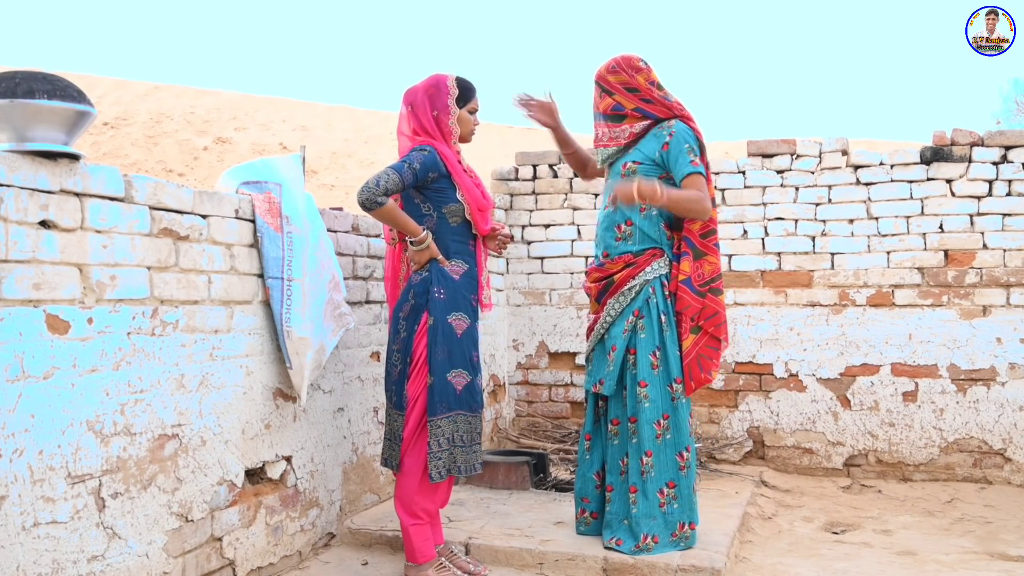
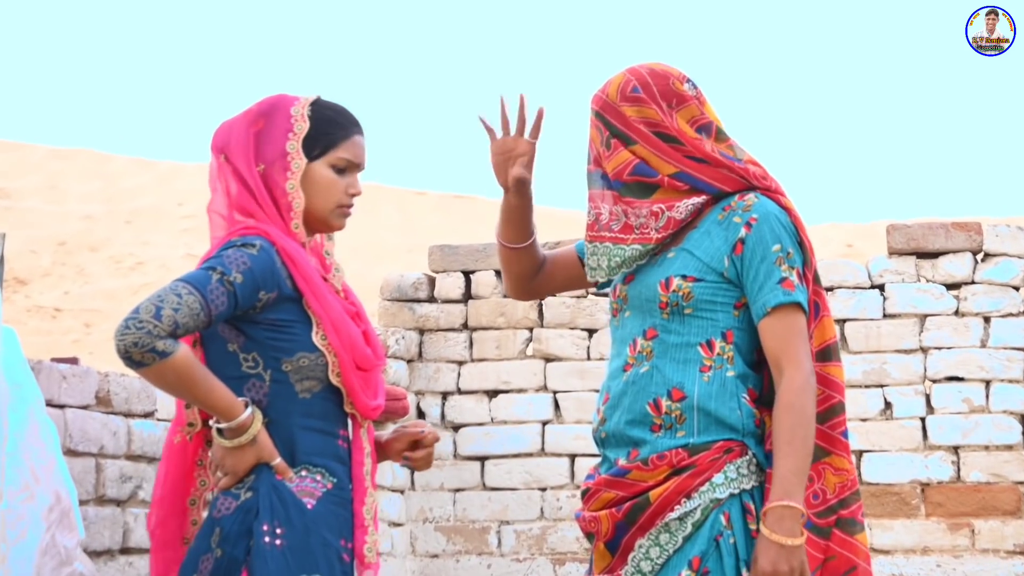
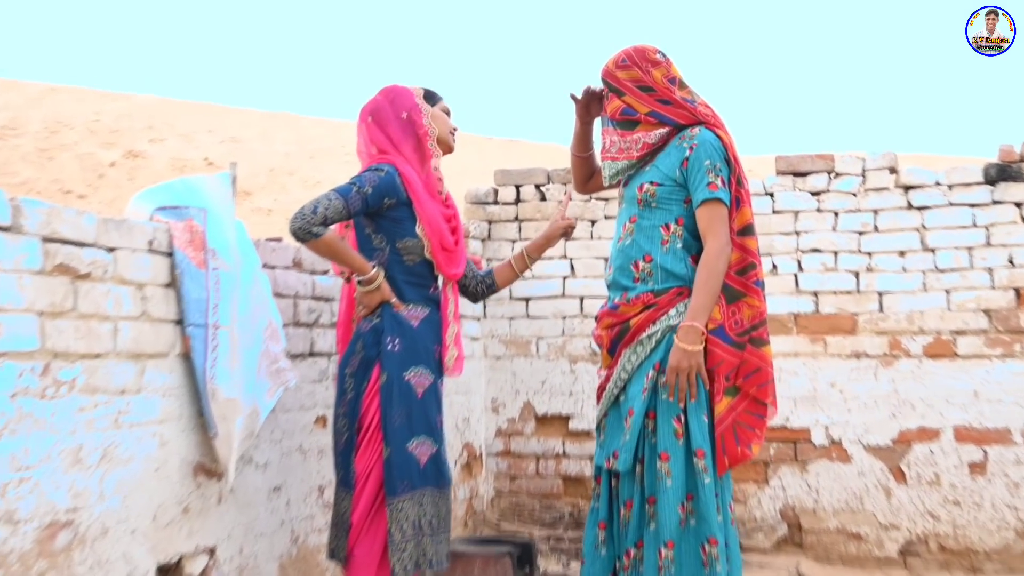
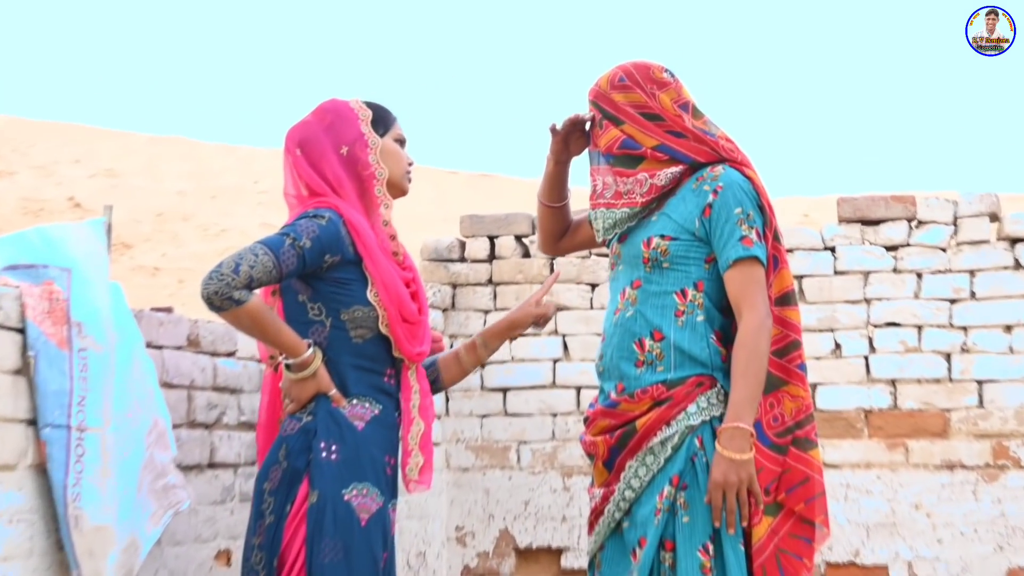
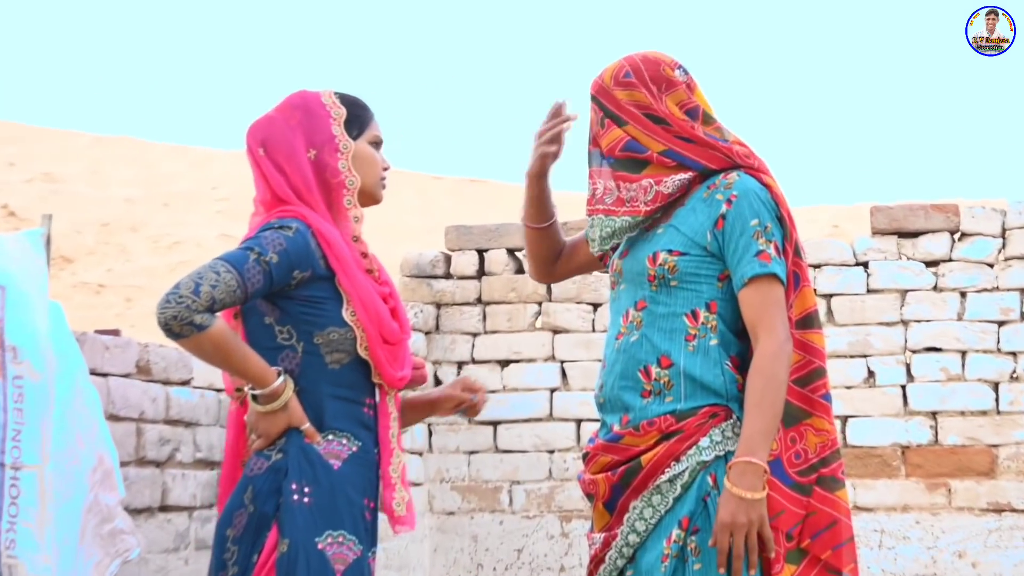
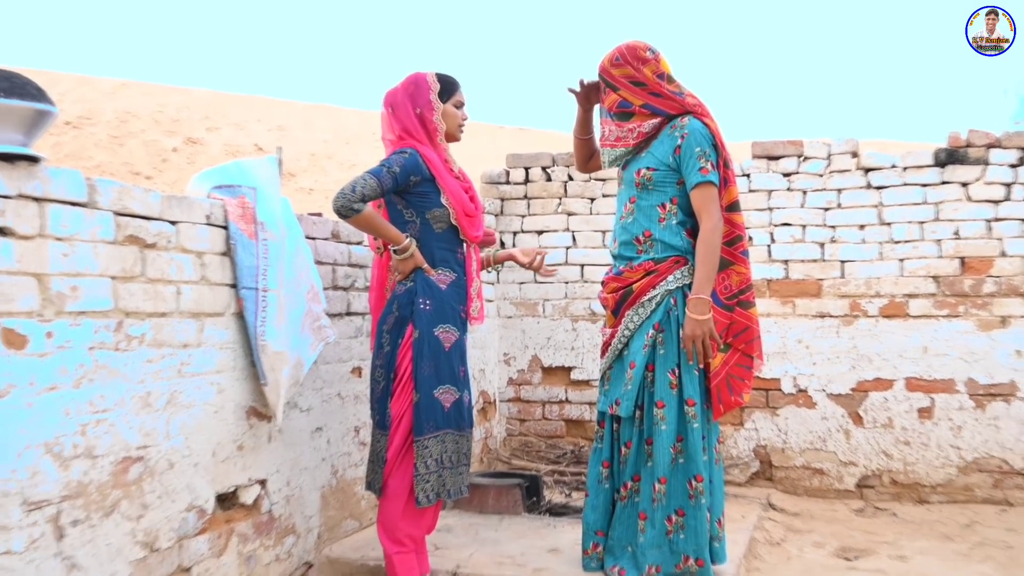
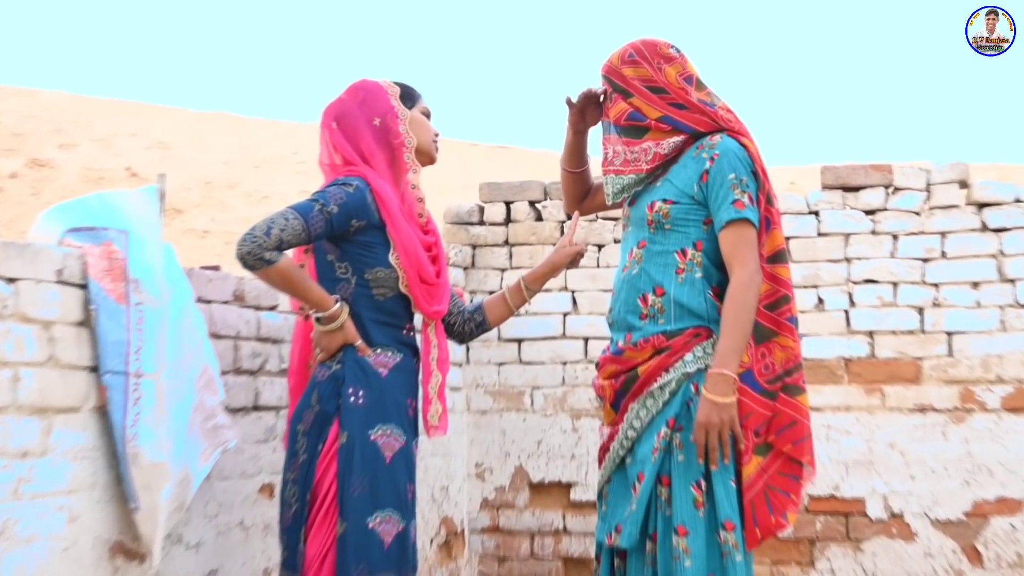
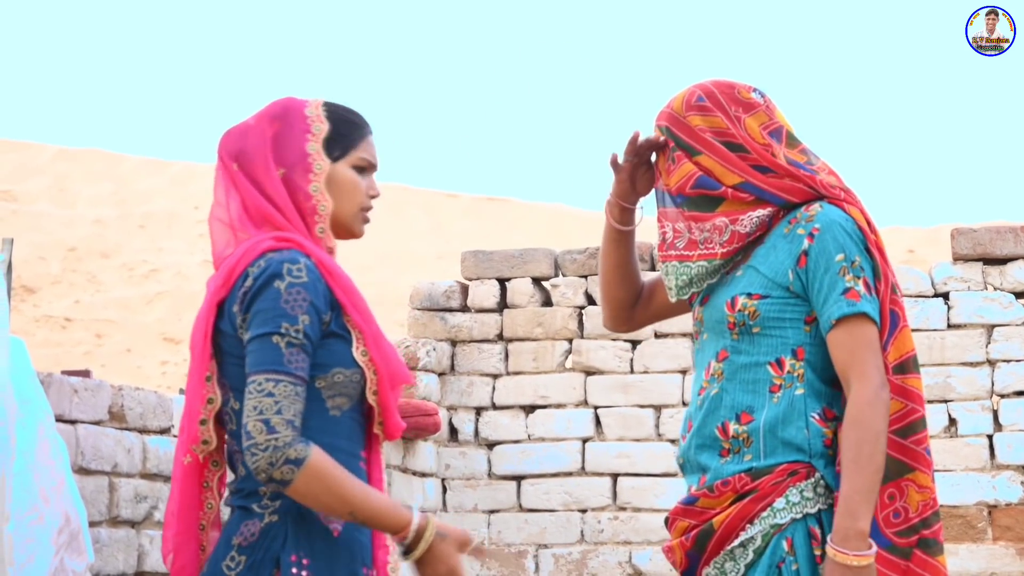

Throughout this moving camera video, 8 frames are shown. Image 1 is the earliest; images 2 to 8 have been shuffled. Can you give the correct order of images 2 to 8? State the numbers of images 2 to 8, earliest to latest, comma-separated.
6, 3, 7, 4, 5, 2, 8
